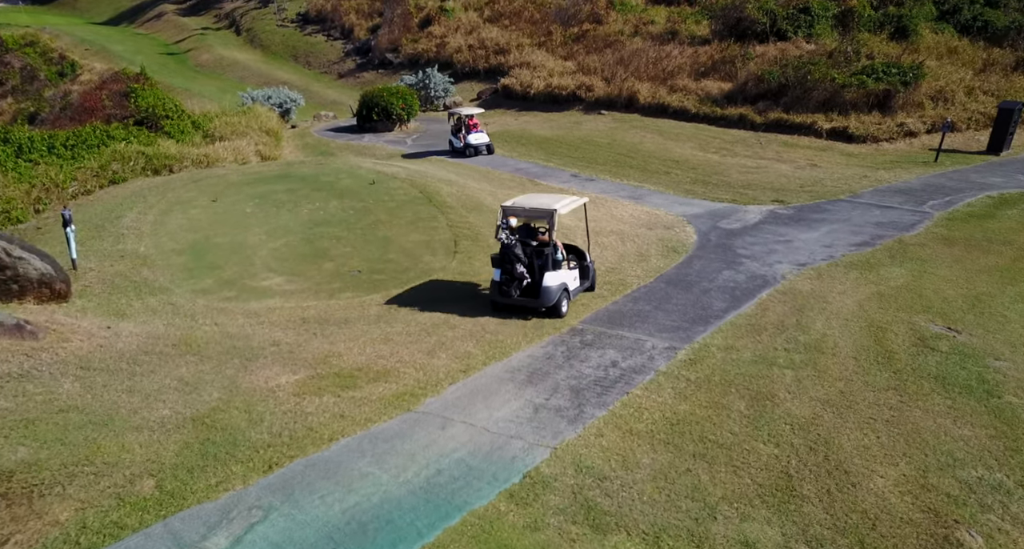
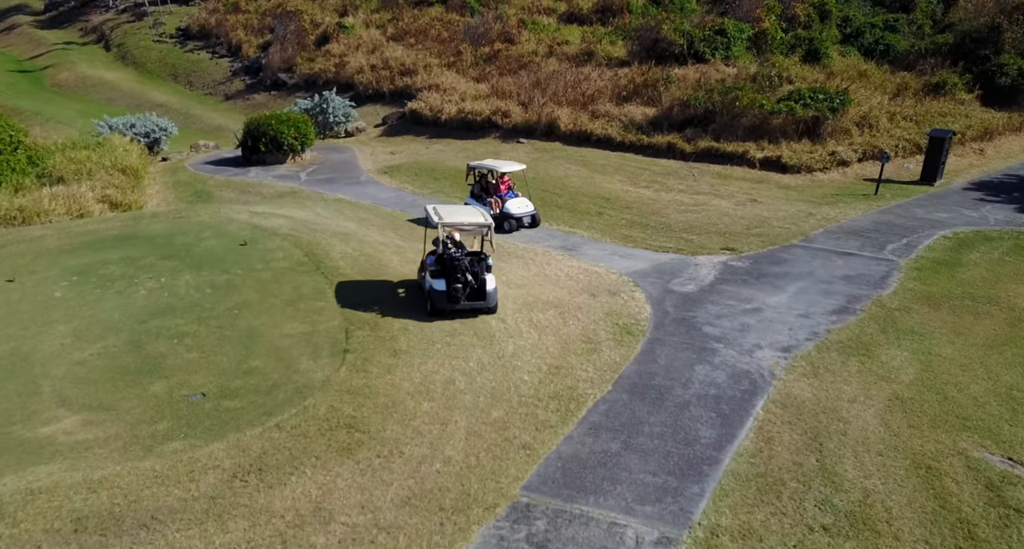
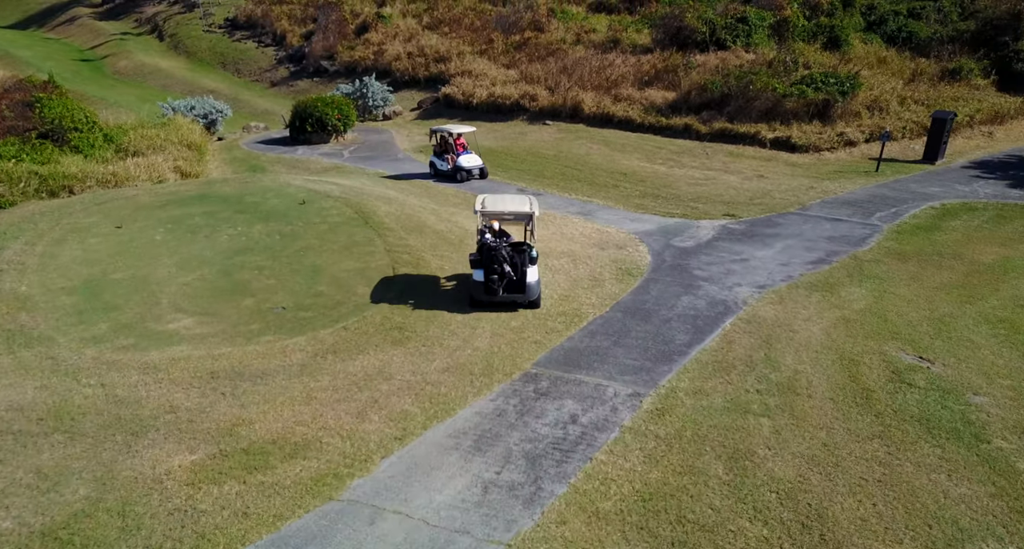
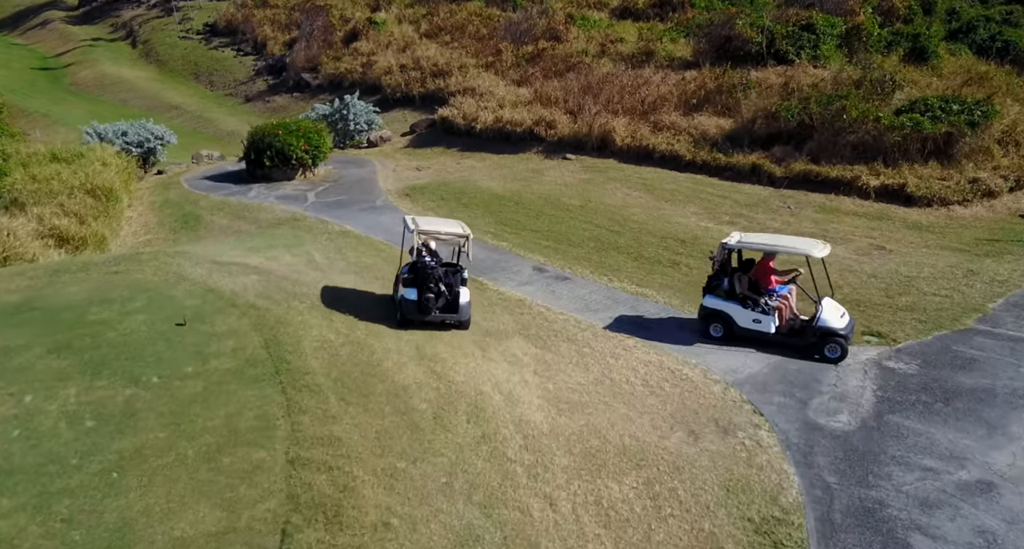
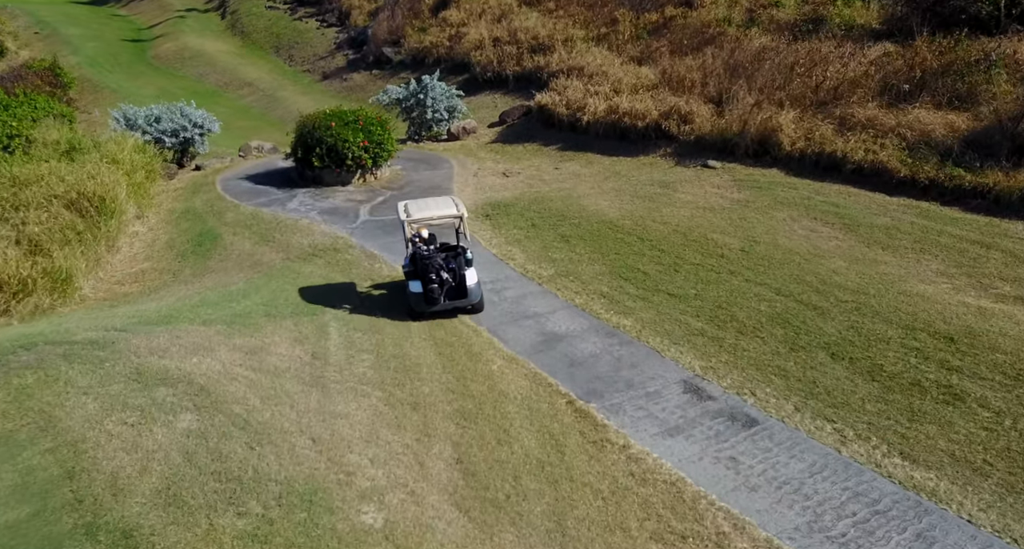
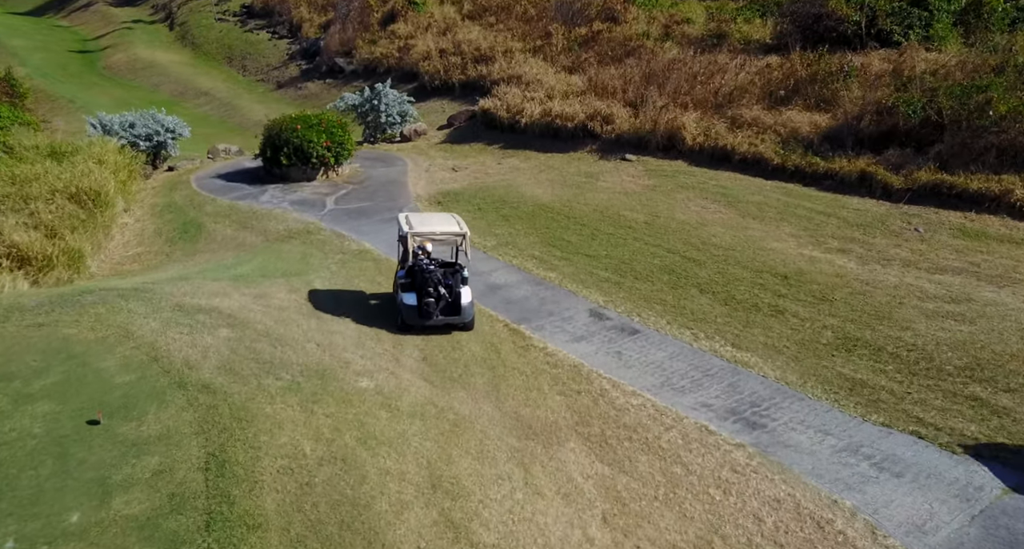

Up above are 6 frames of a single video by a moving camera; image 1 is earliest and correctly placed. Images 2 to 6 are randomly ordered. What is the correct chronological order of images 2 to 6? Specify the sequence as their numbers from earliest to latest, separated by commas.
3, 2, 4, 6, 5
